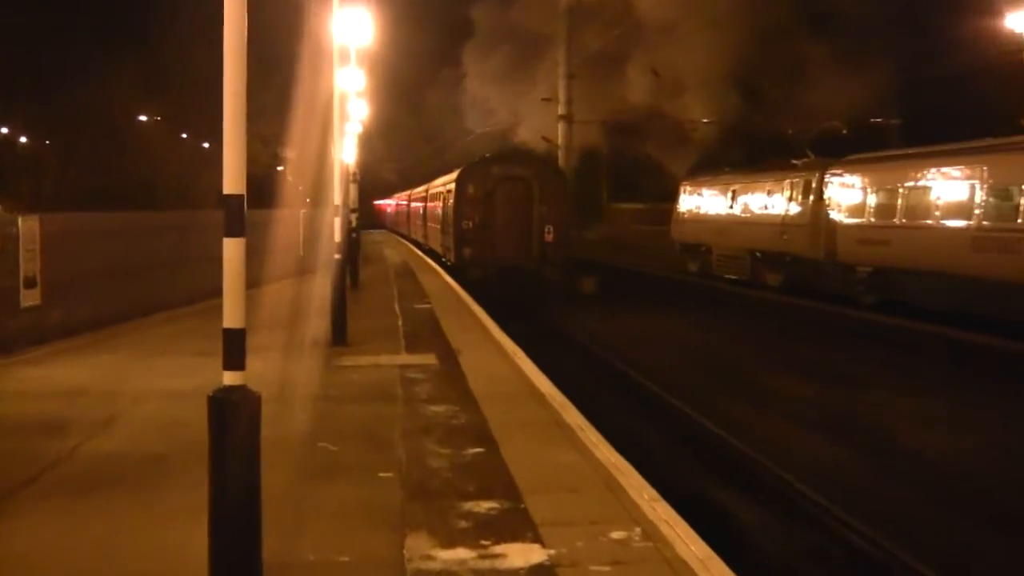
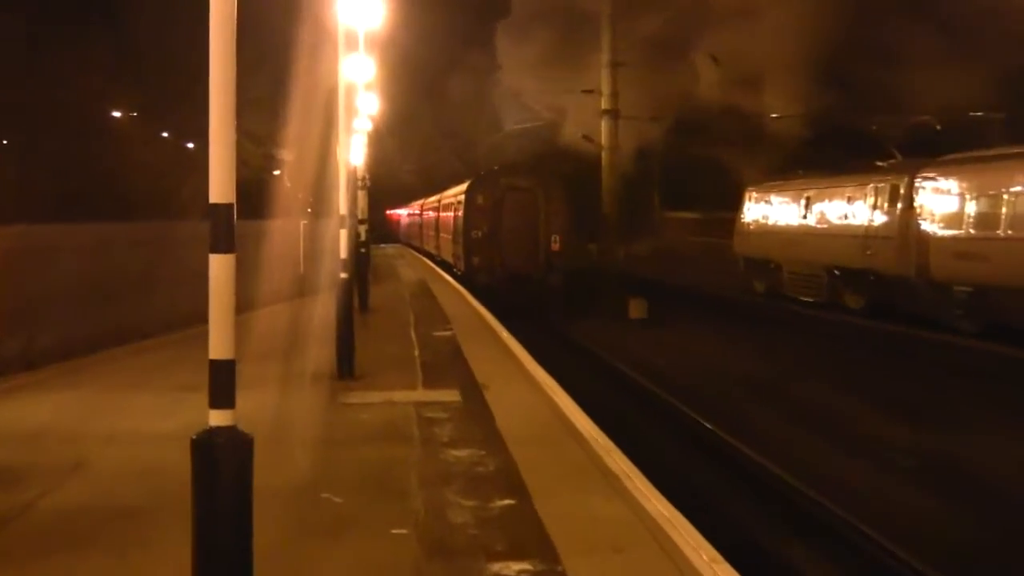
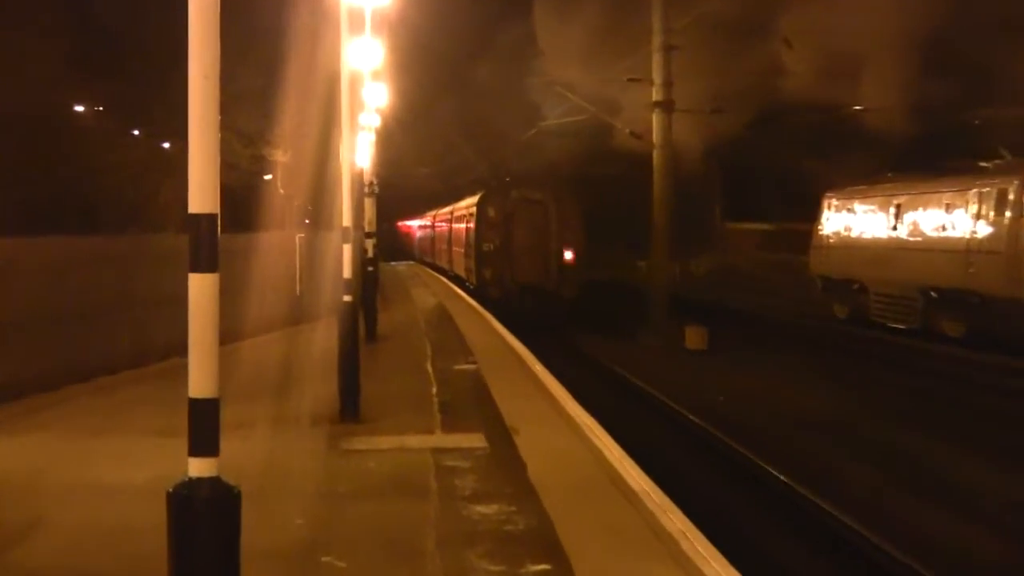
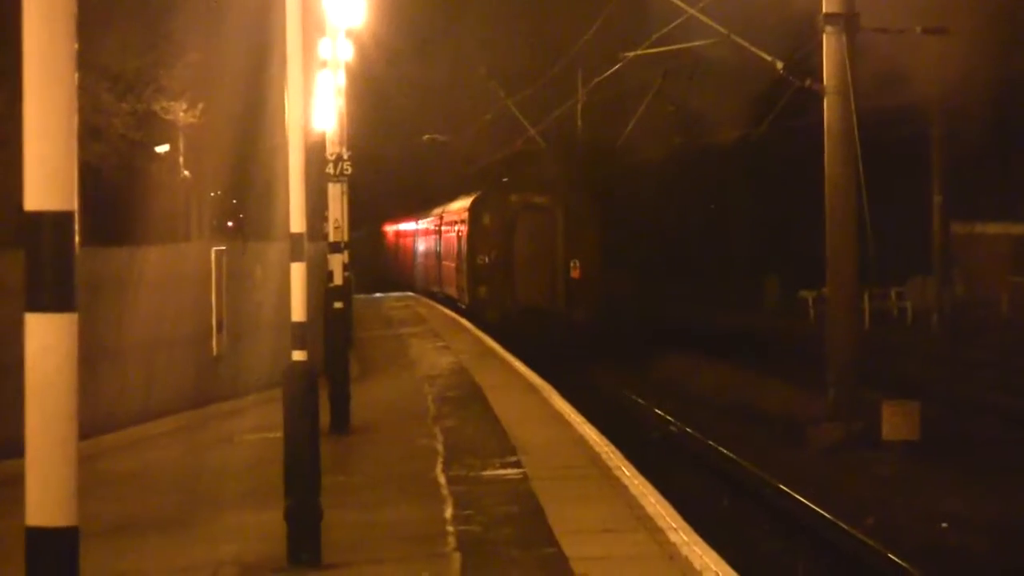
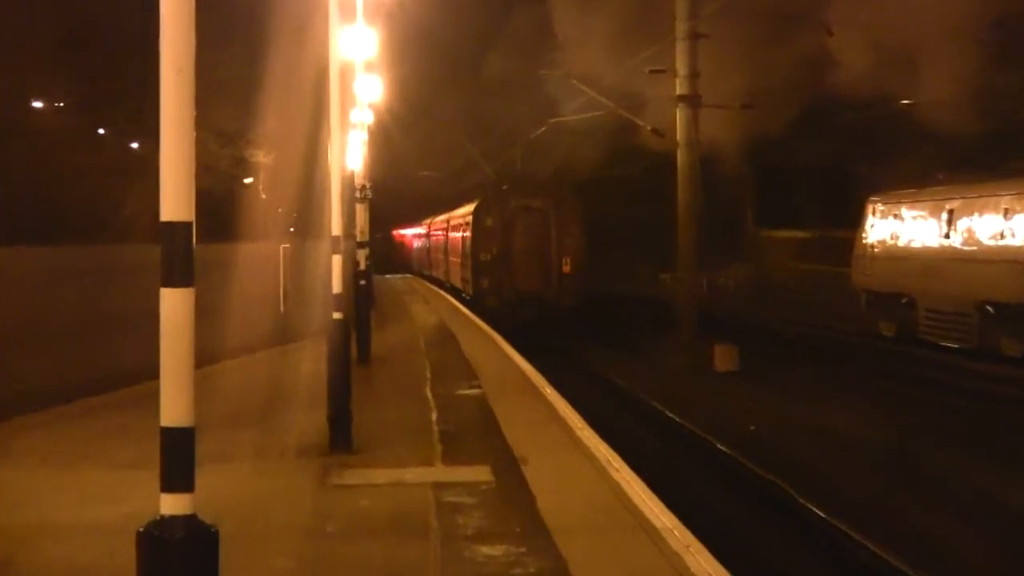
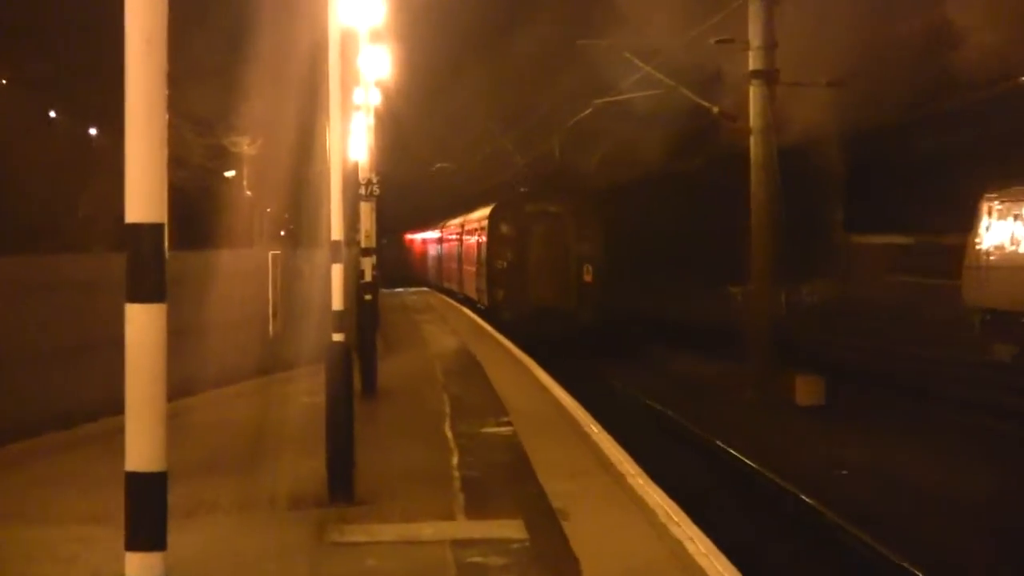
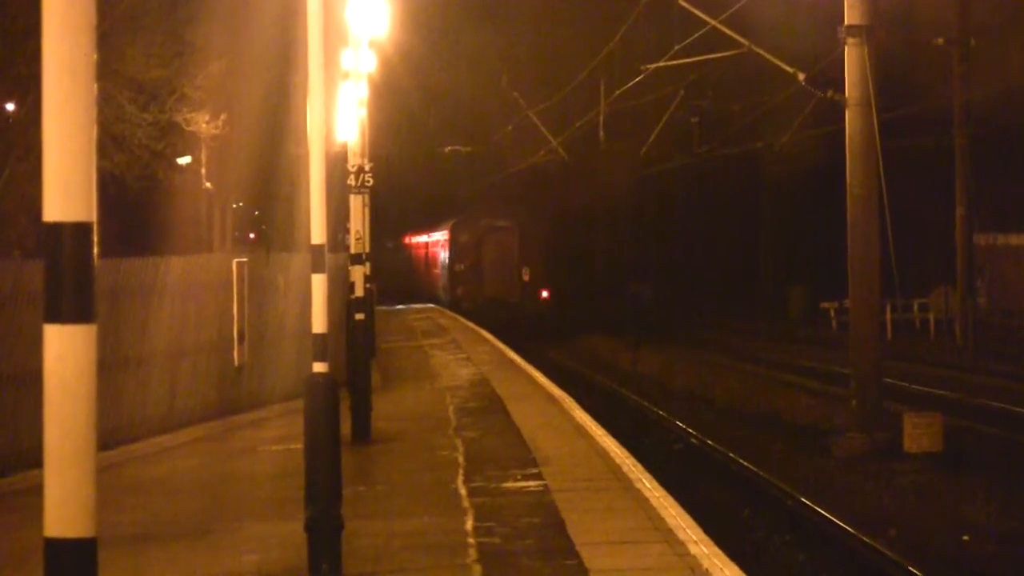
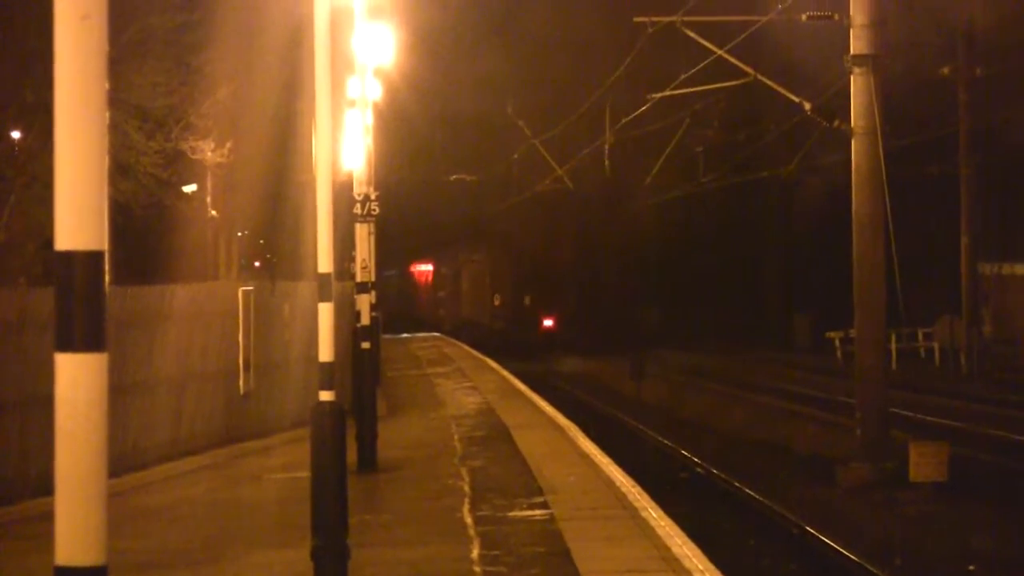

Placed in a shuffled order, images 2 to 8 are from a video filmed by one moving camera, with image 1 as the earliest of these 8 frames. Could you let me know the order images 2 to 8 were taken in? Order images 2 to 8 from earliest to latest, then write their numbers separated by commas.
2, 3, 5, 6, 4, 7, 8
